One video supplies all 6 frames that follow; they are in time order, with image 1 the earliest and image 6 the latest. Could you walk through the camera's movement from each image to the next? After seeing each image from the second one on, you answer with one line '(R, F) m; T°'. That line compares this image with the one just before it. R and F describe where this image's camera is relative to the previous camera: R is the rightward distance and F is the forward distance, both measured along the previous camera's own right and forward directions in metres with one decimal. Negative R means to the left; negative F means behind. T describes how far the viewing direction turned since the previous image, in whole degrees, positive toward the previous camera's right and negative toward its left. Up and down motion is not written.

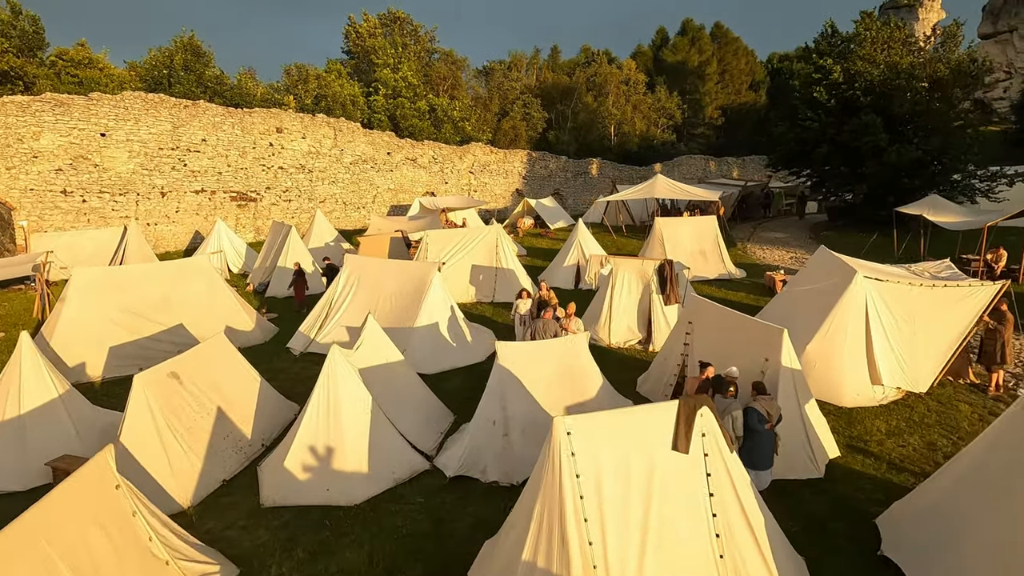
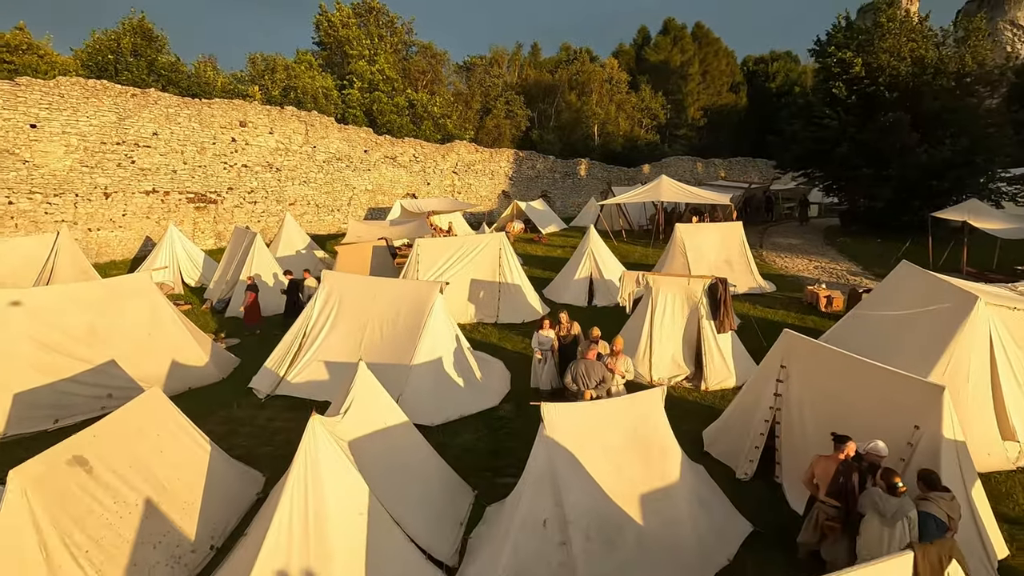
(-0.6, +1.8) m; +3°
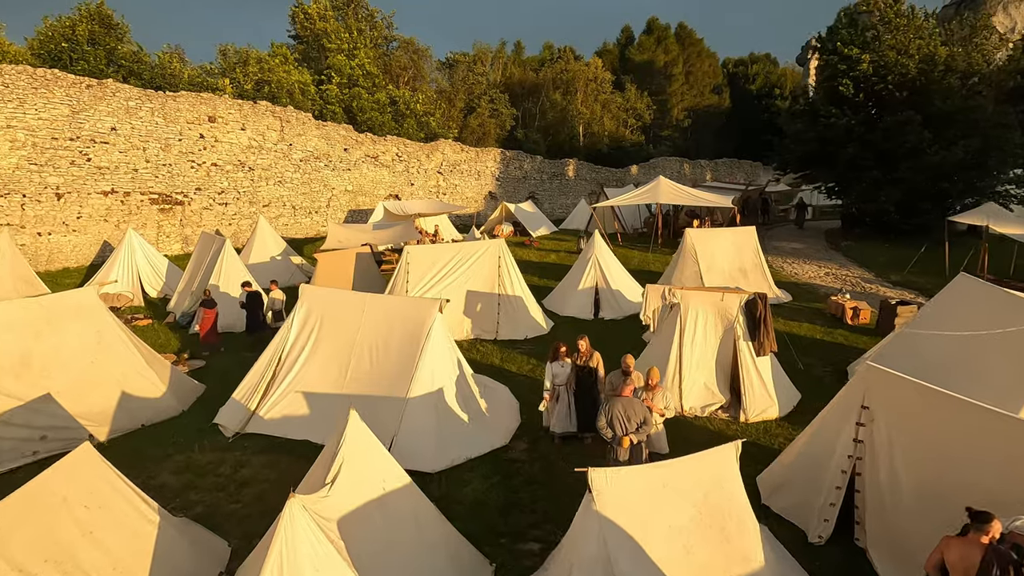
(-0.4, +1.0) m; +2°
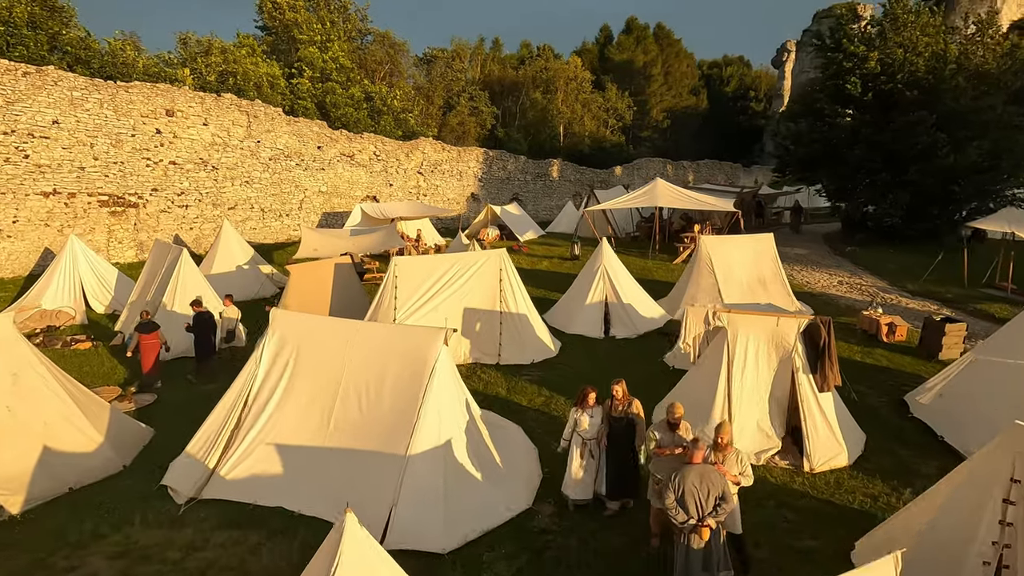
(-0.5, +1.2) m; +3°
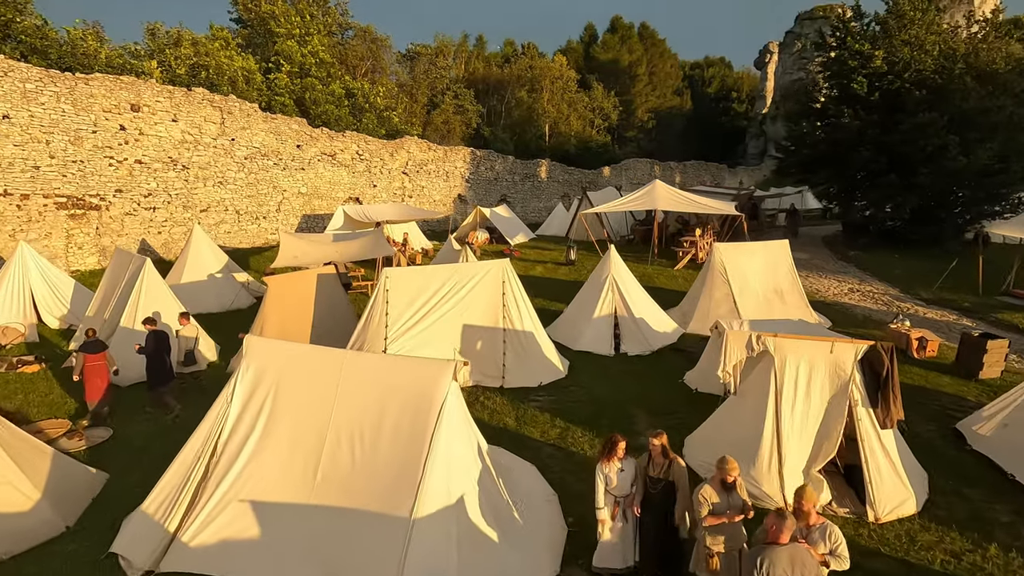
(-0.3, +0.8) m; +2°
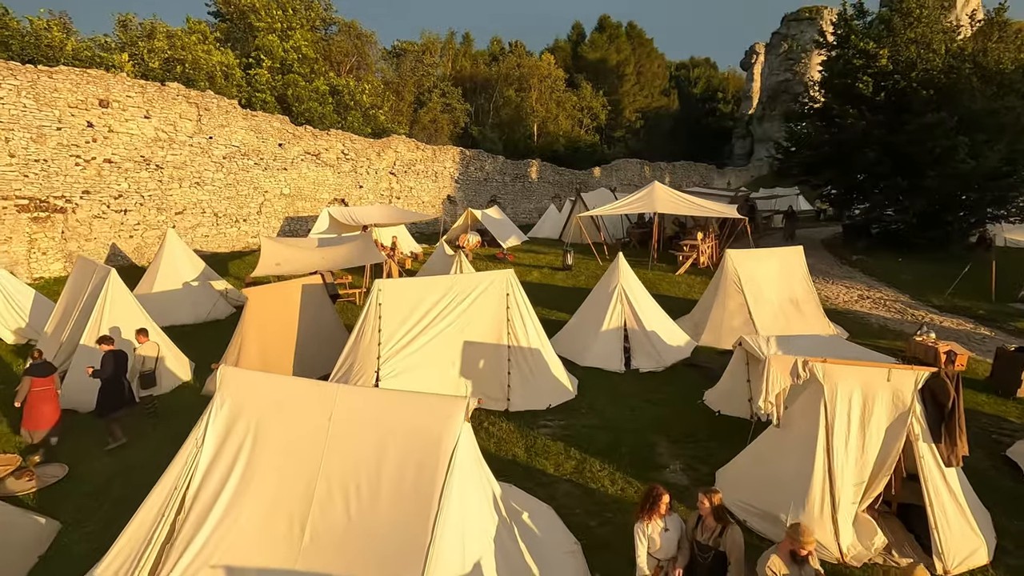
(-0.3, +0.6) m; +2°
